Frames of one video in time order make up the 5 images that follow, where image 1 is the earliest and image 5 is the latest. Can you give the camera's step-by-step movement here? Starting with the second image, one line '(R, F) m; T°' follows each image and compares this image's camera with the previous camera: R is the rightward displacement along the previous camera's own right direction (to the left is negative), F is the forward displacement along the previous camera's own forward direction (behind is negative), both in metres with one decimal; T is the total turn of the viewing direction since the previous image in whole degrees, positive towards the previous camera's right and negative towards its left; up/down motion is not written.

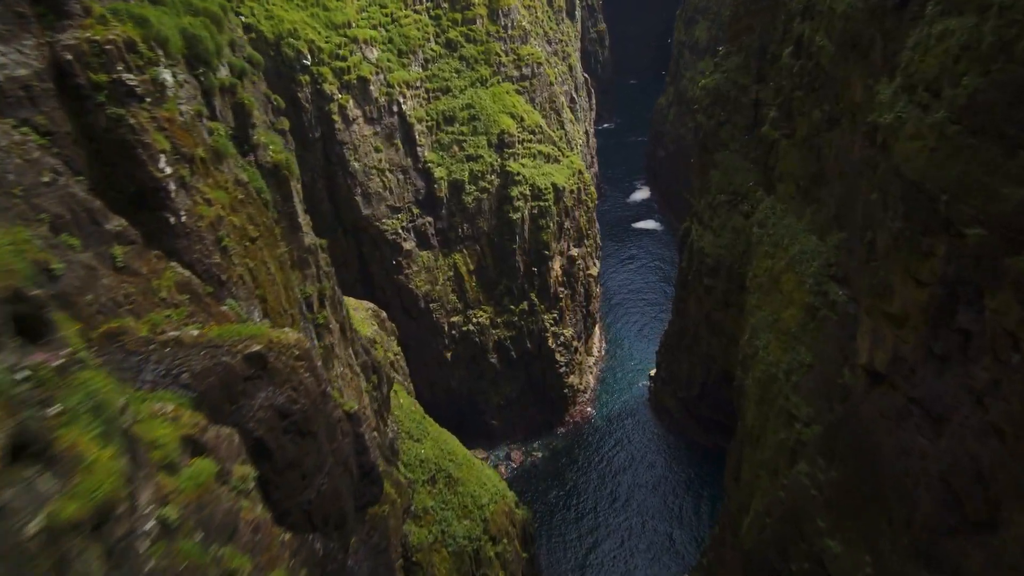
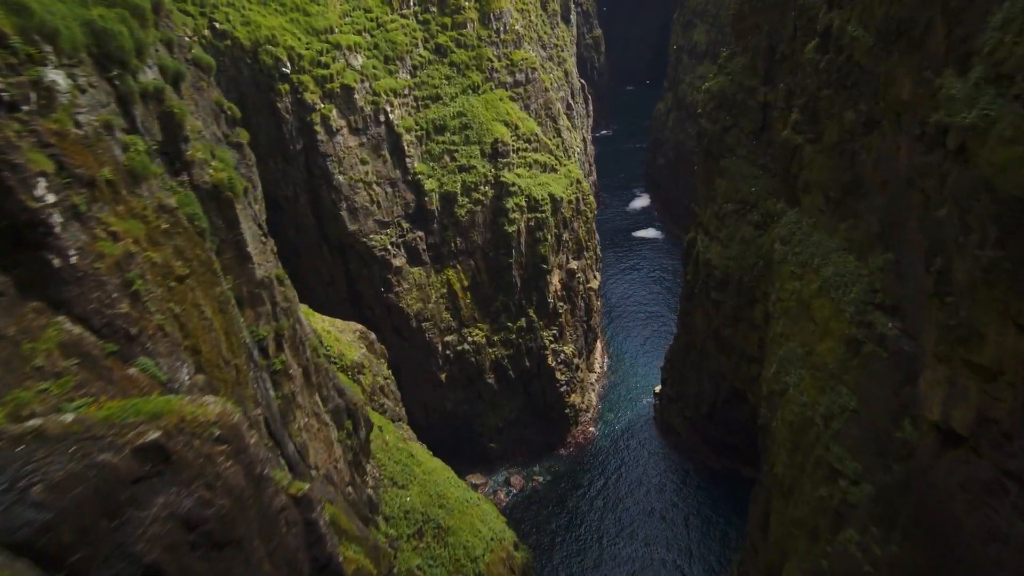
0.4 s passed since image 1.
(+0.3, +3.2) m; 0°
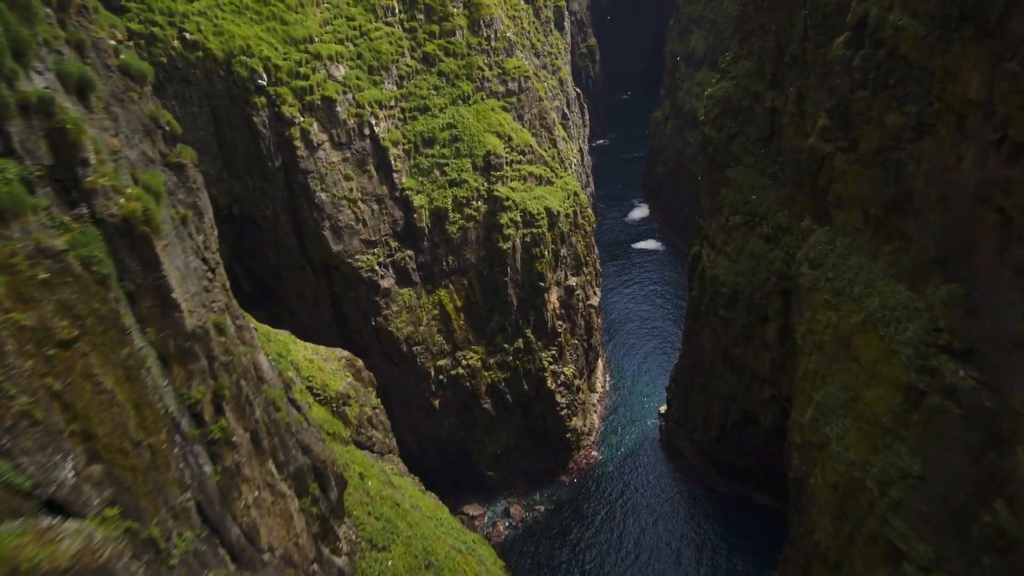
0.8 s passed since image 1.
(+0.3, +3.2) m; 0°
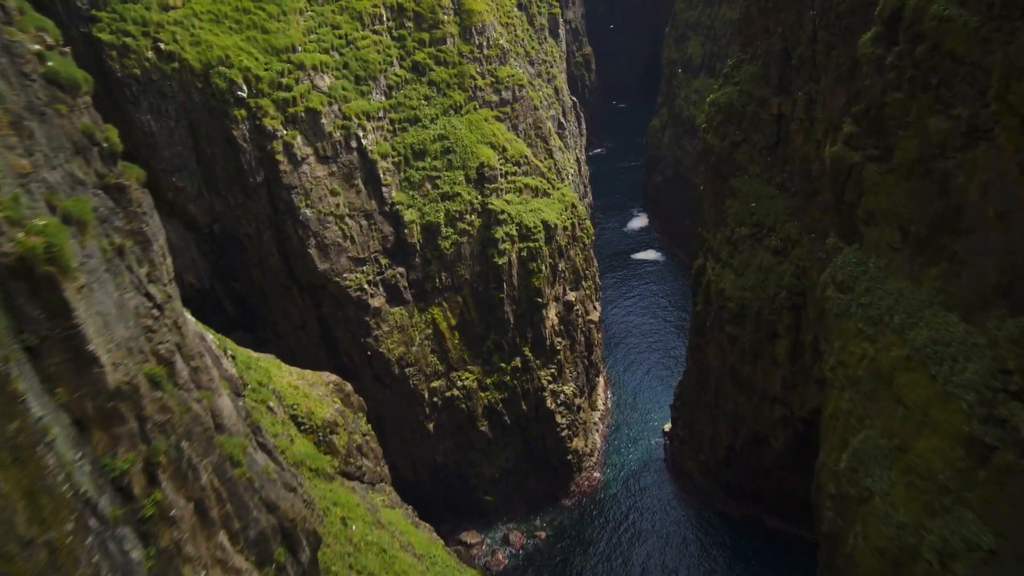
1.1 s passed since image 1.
(+0.2, +2.4) m; 0°
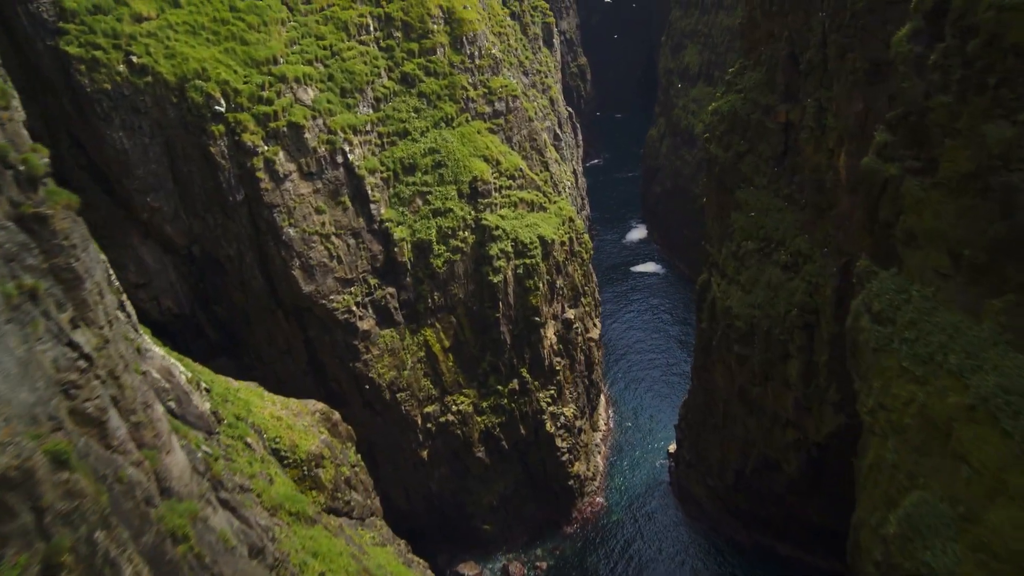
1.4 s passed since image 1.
(+0.2, +2.4) m; 0°
